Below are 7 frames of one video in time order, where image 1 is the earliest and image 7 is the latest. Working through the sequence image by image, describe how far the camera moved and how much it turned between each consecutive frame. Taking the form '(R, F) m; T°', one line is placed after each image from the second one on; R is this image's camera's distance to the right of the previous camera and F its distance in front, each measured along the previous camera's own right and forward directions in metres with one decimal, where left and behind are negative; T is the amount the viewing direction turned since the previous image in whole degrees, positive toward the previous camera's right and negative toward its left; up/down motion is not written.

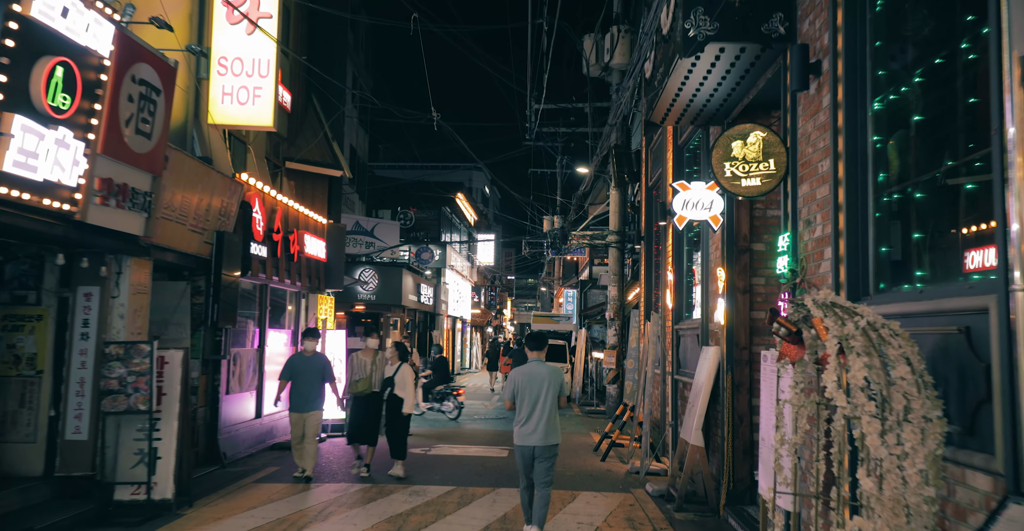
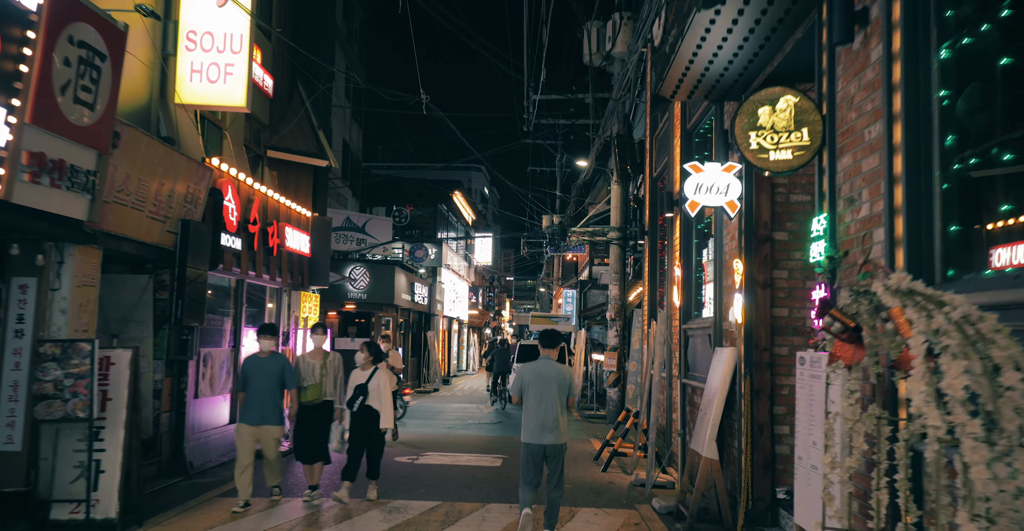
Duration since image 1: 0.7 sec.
(+0.1, +1.0) m; 0°
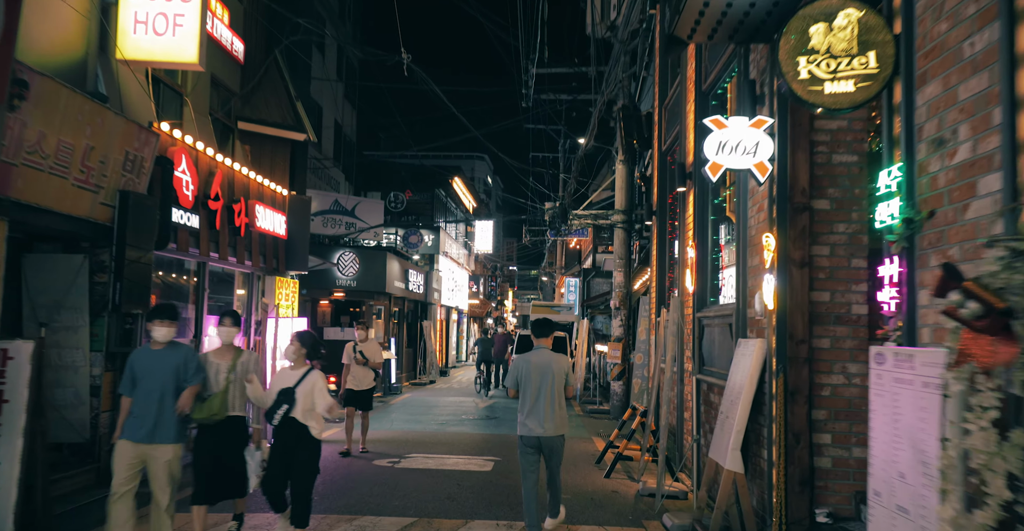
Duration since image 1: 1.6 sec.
(+0.2, +1.4) m; 0°
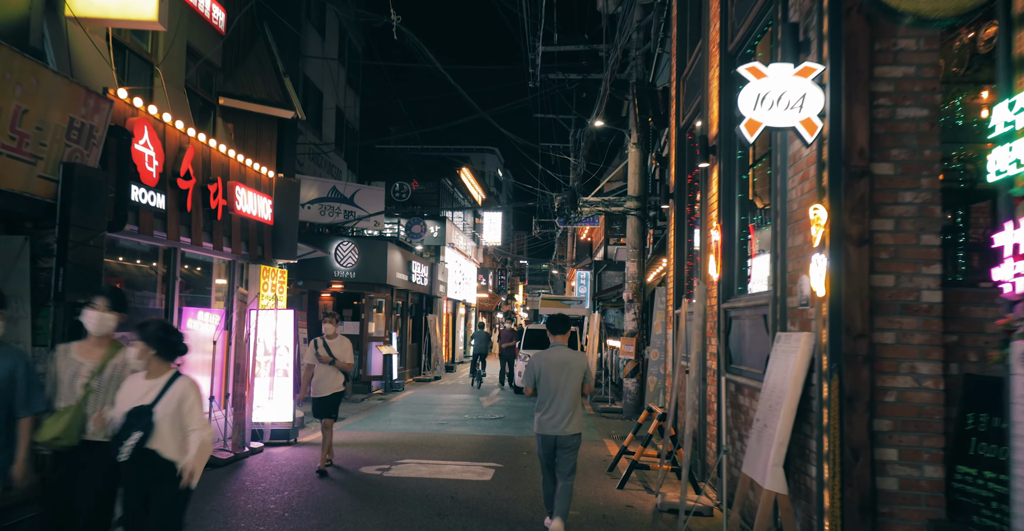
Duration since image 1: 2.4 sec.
(+0.1, +1.2) m; -1°
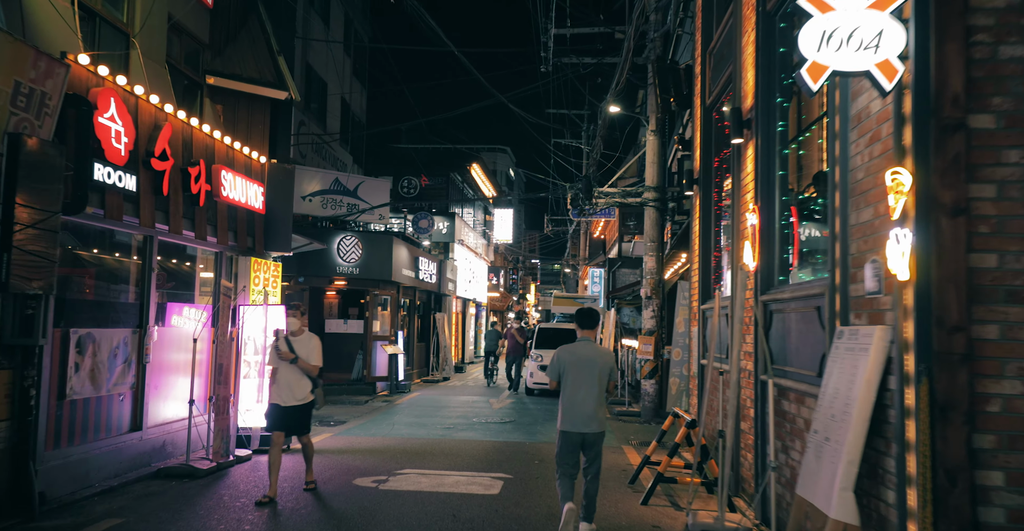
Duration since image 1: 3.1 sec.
(0.0, +1.1) m; -1°
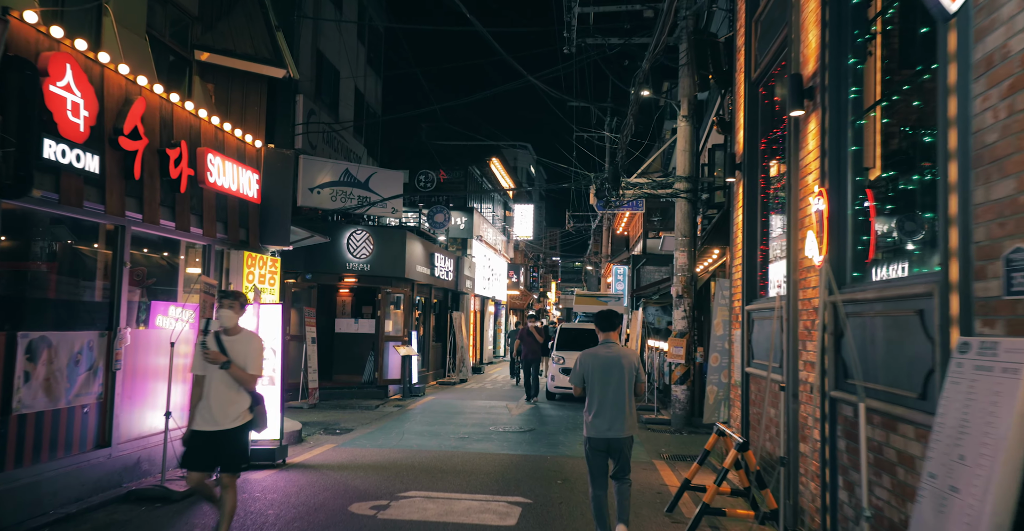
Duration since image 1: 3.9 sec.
(0.0, +1.3) m; -1°
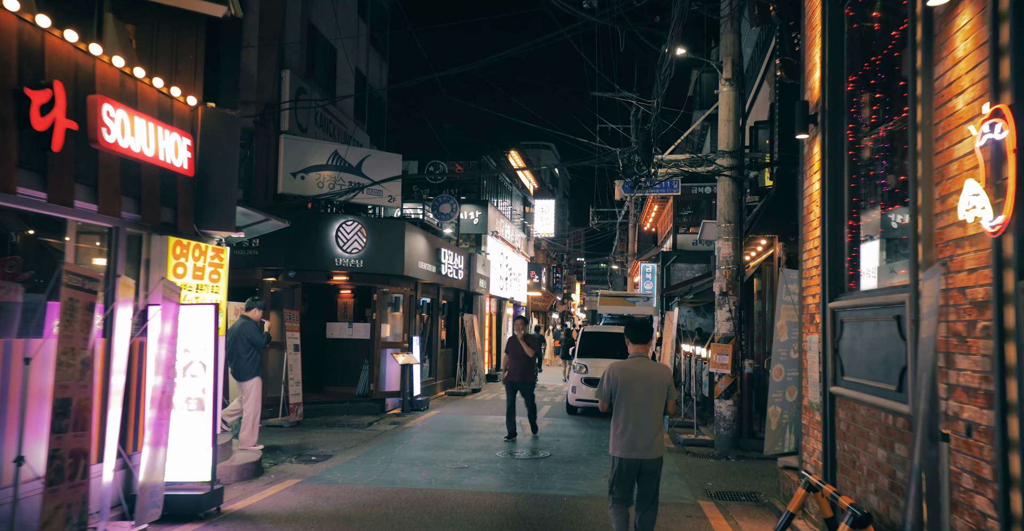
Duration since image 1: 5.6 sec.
(+0.2, +2.6) m; -2°
